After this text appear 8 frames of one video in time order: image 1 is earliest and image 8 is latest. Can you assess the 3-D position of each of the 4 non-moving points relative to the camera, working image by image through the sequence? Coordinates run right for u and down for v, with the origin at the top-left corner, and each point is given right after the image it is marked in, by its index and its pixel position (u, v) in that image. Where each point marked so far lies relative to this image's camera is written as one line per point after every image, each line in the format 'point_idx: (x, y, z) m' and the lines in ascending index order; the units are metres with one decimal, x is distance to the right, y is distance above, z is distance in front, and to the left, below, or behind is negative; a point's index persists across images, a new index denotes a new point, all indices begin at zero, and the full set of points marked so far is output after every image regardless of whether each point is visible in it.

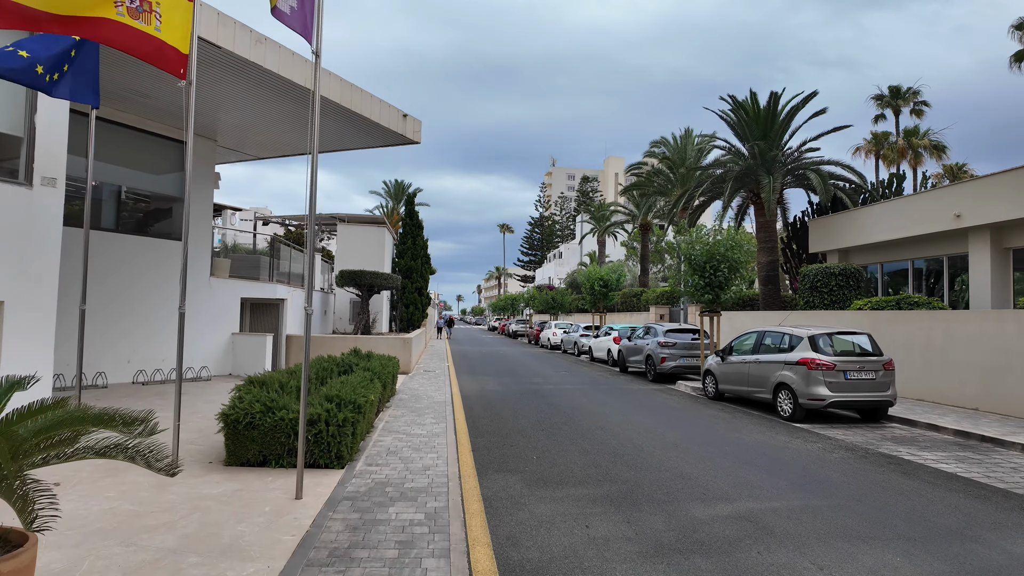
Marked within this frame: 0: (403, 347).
0: (-2.8, -1.5, +15.2) m
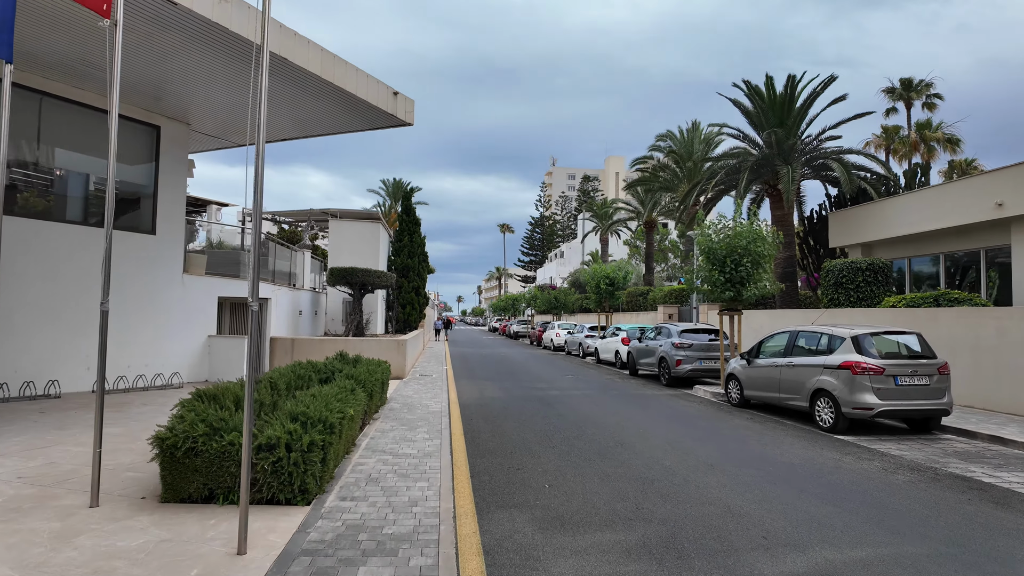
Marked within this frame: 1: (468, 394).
0: (-2.7, -1.5, +14.1) m
1: (-0.9, -2.0, +11.5) m
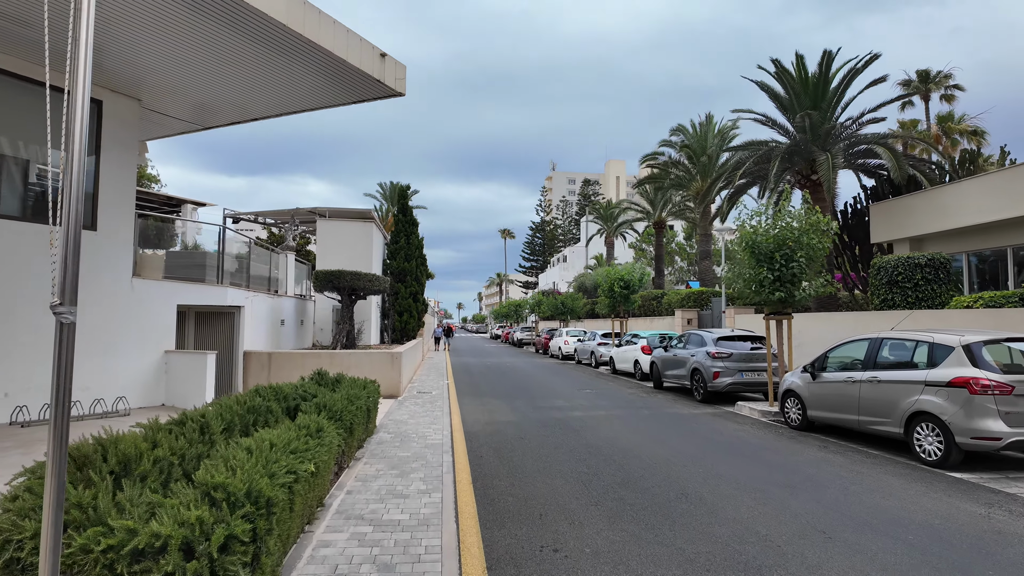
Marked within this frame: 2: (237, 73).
0: (-2.5, -1.6, +12.2) m
1: (-0.6, -2.1, +9.6) m
2: (-4.3, +3.3, +9.2) m
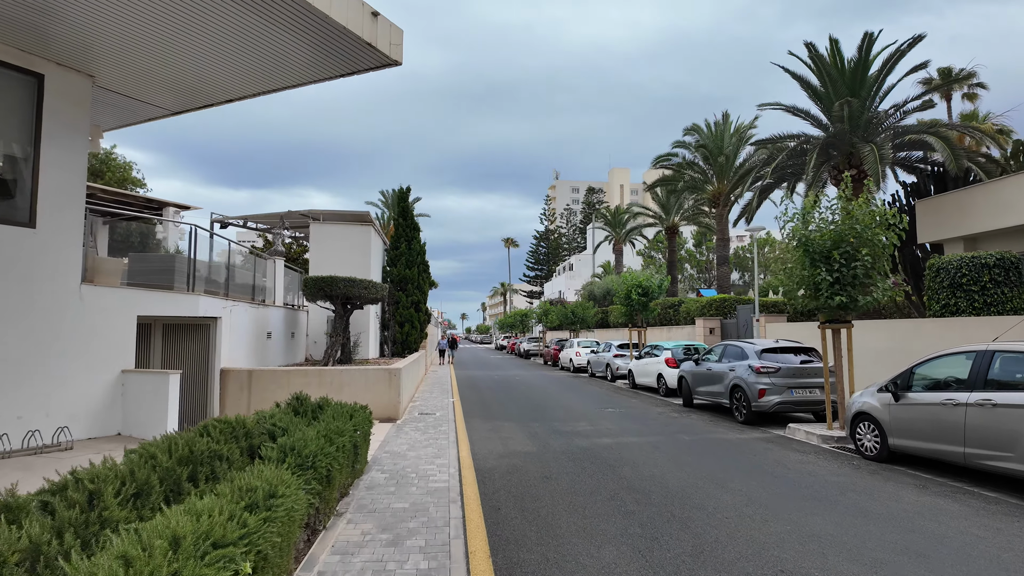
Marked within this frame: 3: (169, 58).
0: (-2.2, -1.7, +10.7) m
1: (-0.4, -2.2, +8.1) m
2: (-4.1, +3.2, +7.8) m
3: (-4.8, +3.2, +8.2) m
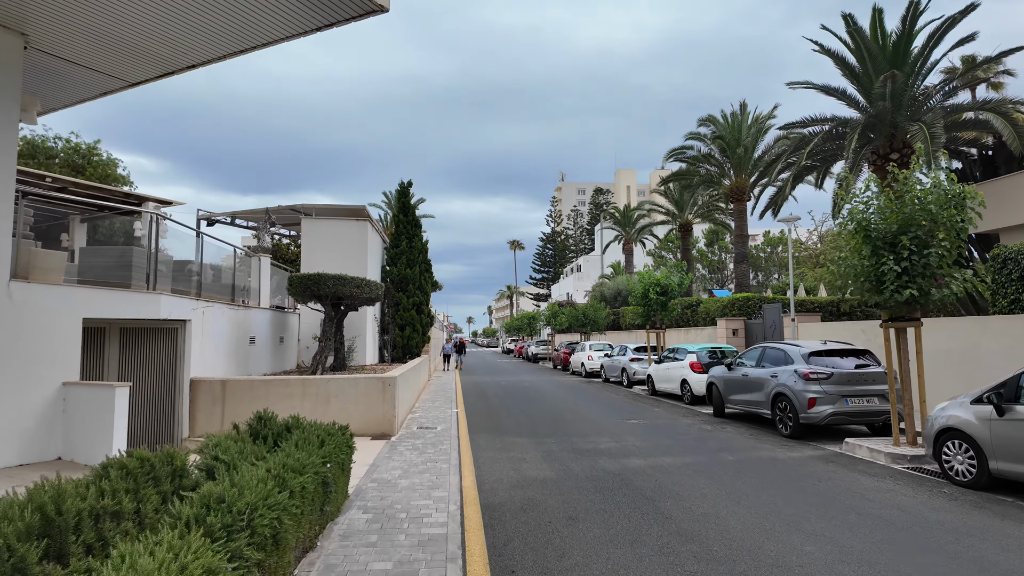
0: (-2.1, -1.7, +9.4) m
1: (-0.2, -2.1, +6.8) m
2: (-4.0, +3.3, +6.6) m
3: (-4.7, +3.2, +6.9) m
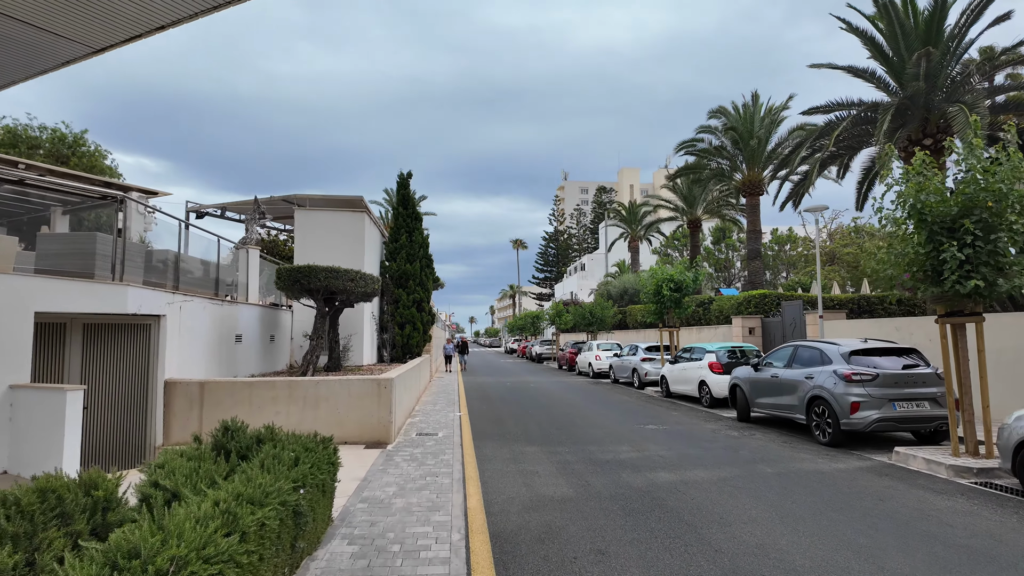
0: (-1.9, -1.6, +8.5) m
1: (-0.1, -2.0, +5.9) m
2: (-3.8, +3.4, +5.7) m
3: (-4.5, +3.3, +6.1) m
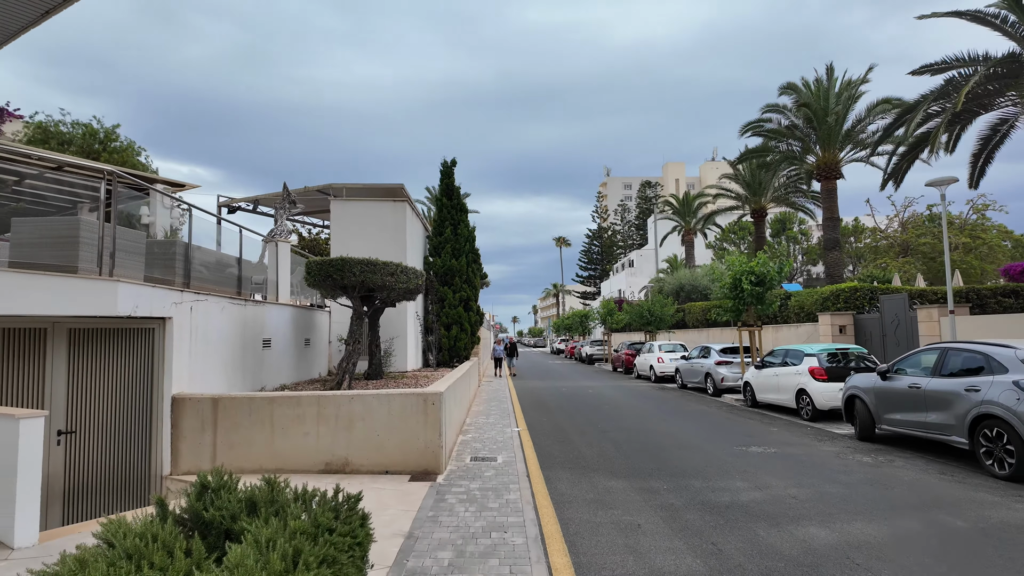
0: (-1.0, -1.5, +7.0) m
1: (+0.6, -1.9, +4.2) m
2: (-3.2, +3.4, +4.3) m
3: (-3.9, +3.4, +4.7) m
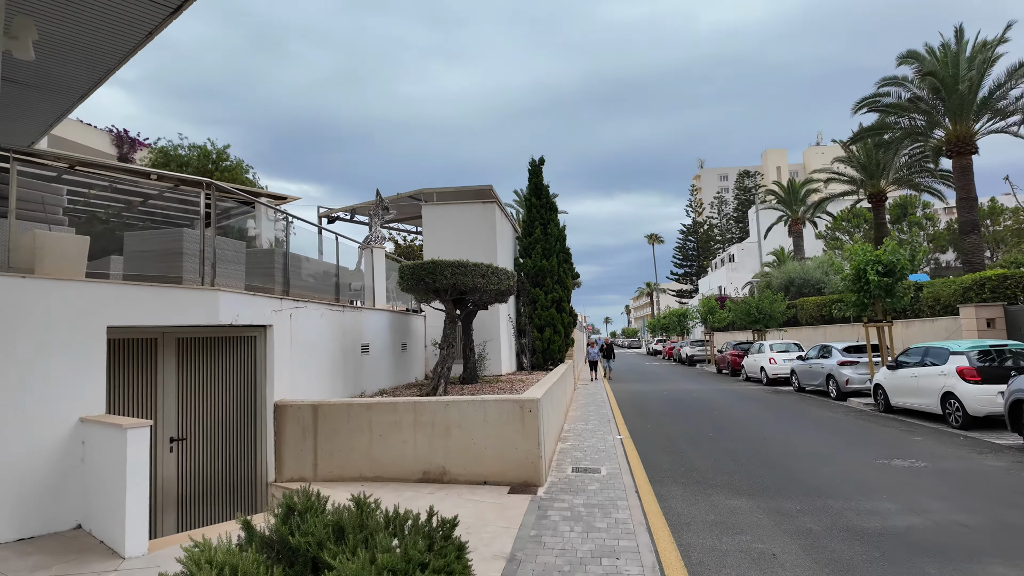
0: (+0.1, -1.5, +6.6) m
1: (+1.3, -1.9, +3.6) m
2: (-2.6, +3.4, +4.3) m
3: (-3.2, +3.3, +4.8) m
